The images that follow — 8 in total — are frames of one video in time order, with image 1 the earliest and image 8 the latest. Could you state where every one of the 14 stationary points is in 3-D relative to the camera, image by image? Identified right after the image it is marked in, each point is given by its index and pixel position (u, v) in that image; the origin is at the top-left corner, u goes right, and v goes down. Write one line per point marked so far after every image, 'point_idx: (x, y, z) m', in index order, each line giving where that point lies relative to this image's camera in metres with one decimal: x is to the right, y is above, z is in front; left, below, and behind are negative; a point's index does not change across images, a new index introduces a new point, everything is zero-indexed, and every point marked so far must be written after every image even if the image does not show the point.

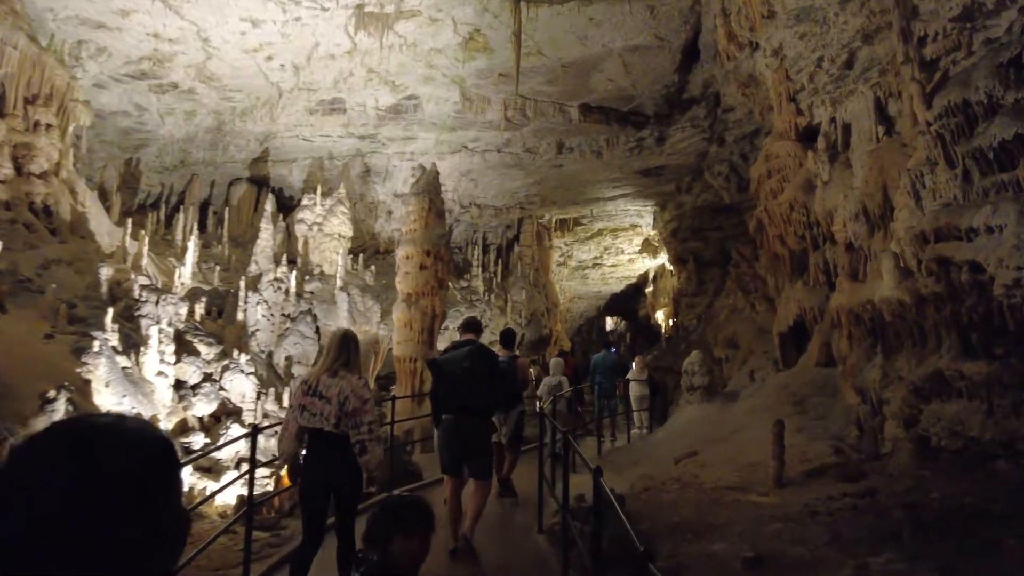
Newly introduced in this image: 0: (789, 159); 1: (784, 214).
0: (+3.6, +1.7, +8.7) m
1: (+3.5, +1.0, +8.6) m
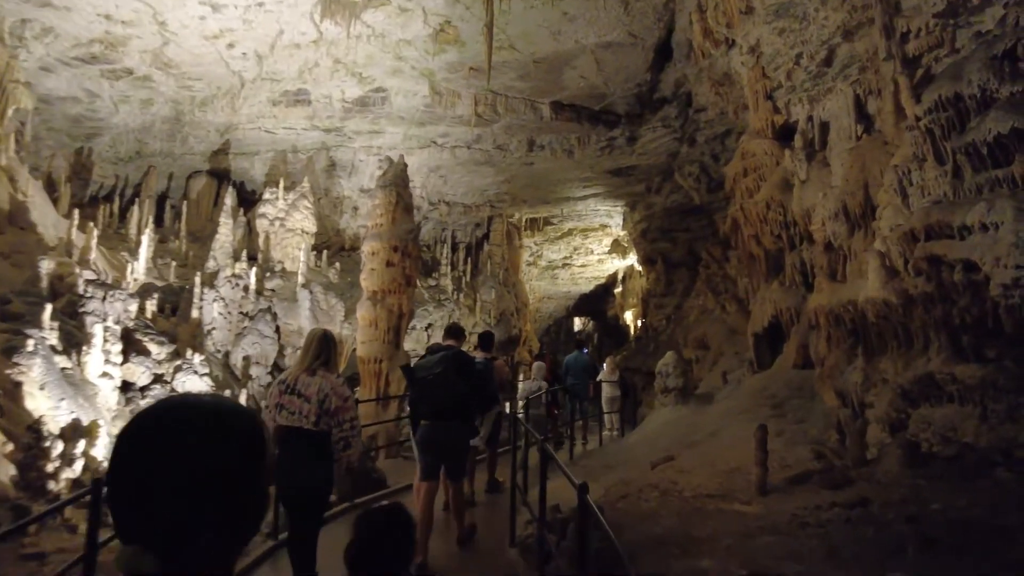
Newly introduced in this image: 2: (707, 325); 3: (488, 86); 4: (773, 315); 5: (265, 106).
0: (+3.3, +1.7, +8.5) m
1: (+3.1, +1.0, +8.4) m
2: (+4.0, -0.8, +14.0) m
3: (-0.5, +4.2, +13.9) m
4: (+3.2, -0.3, +8.2) m
5: (-5.5, +4.0, +14.8) m
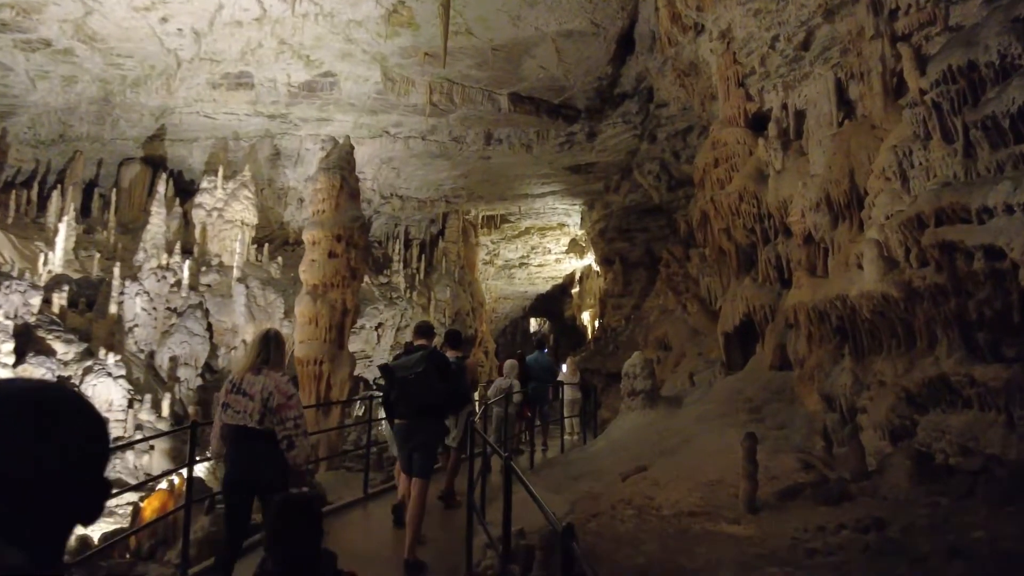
0: (+2.8, +1.7, +8.1) m
1: (+2.6, +1.0, +8.0) m
2: (+3.1, -0.8, +13.5) m
3: (-1.4, +4.2, +13.1) m
4: (+2.7, -0.3, +7.7) m
5: (-6.4, +4.1, +13.7) m
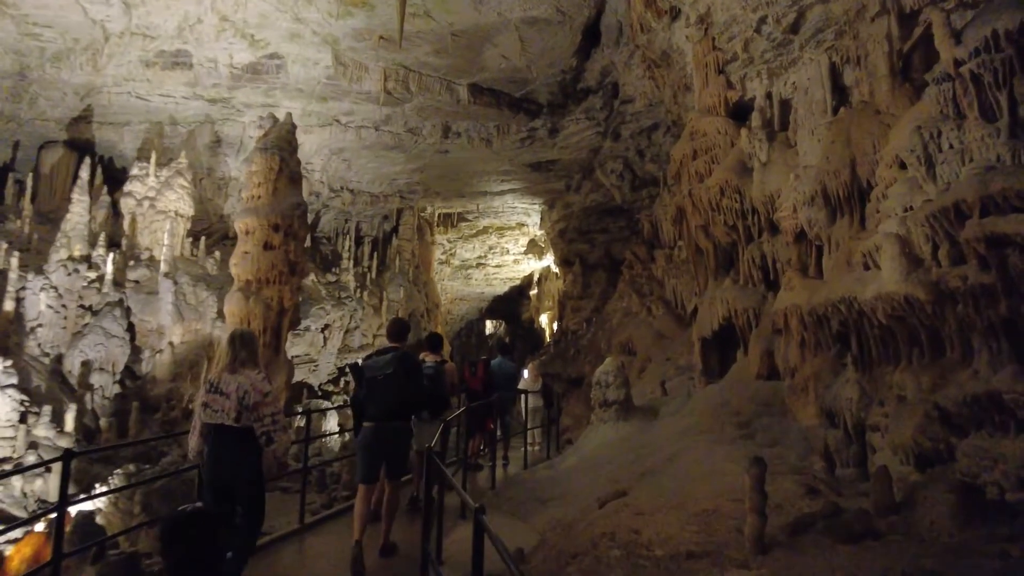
0: (+2.3, +1.7, +7.5) m
1: (+2.2, +1.0, +7.4) m
2: (+2.3, -0.8, +13.0) m
3: (-2.1, +4.2, +12.3) m
4: (+2.3, -0.3, +7.2) m
5: (-7.1, +4.2, +12.5) m
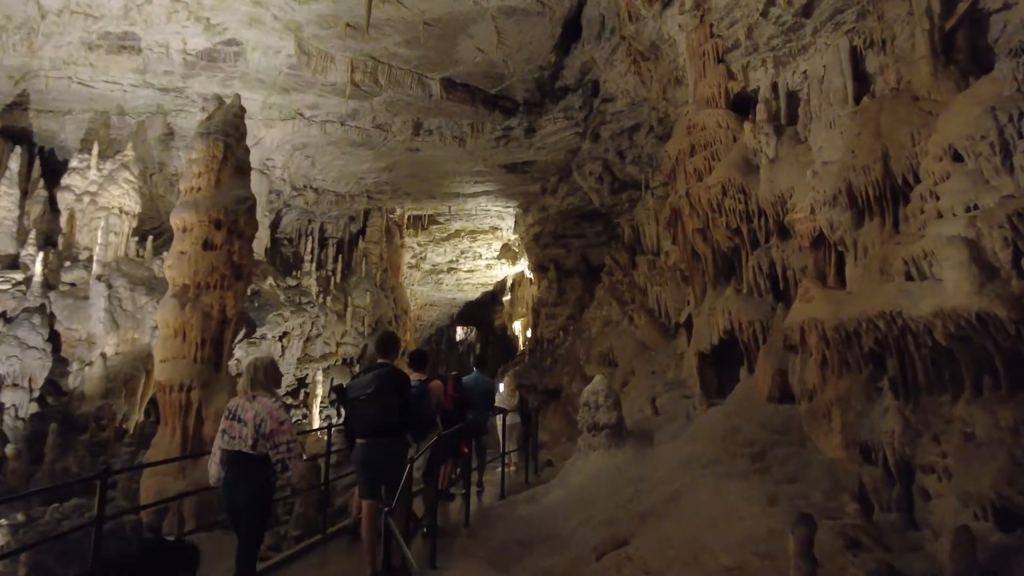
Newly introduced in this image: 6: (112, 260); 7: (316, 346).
0: (+2.1, +1.6, +6.8) m
1: (+2.0, +0.9, +6.7) m
2: (+1.8, -0.9, +12.2) m
3: (-2.5, +4.1, +11.4) m
4: (+2.1, -0.4, +6.4) m
5: (-7.5, +4.1, +11.4) m
6: (-6.7, +0.5, +11.1) m
7: (-4.2, -1.3, +14.4) m
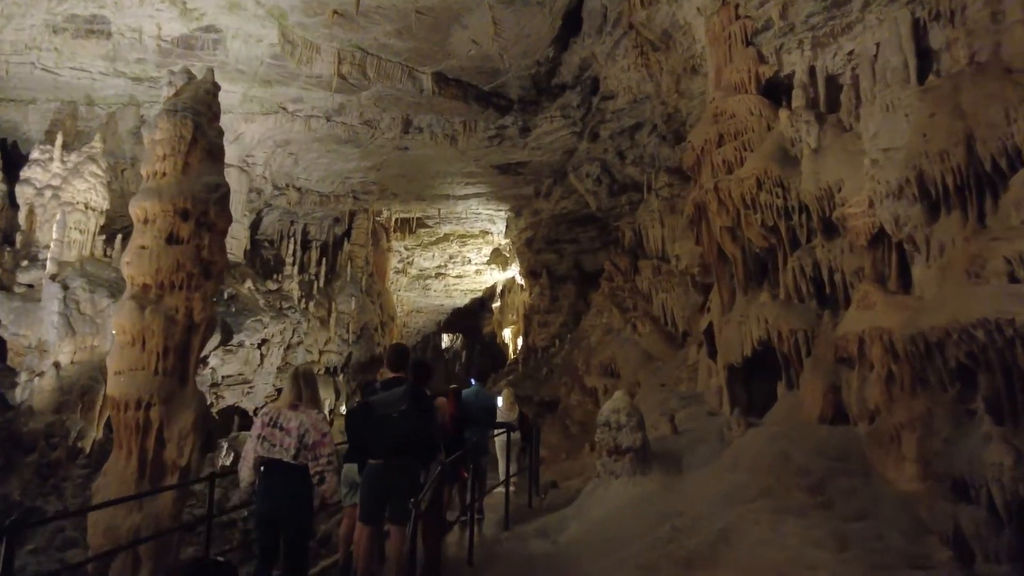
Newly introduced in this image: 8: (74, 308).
0: (+2.2, +1.6, +6.1) m
1: (+2.1, +0.8, +6.0) m
2: (+1.8, -1.0, +11.5) m
3: (-2.5, +4.1, +10.6) m
4: (+2.2, -0.4, +5.7) m
5: (-7.5, +4.1, +10.5) m
6: (-6.7, +0.4, +10.2) m
7: (-4.4, -1.4, +13.5) m
8: (-5.9, -0.3, +9.0) m
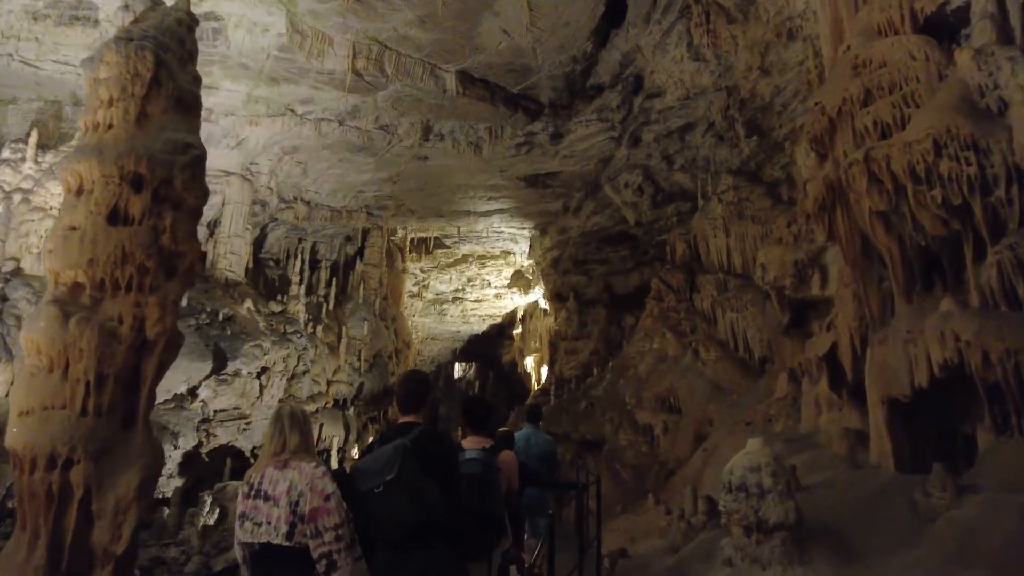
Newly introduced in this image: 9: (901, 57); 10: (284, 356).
0: (+2.7, +1.5, +4.5) m
1: (+2.6, +0.8, +4.4) m
2: (+2.4, -1.3, +9.8) m
3: (-1.9, +3.8, +9.2) m
4: (+2.7, -0.5, +4.1) m
5: (-7.0, +3.8, +9.2) m
6: (-6.2, +0.2, +8.7) m
7: (-3.7, -1.7, +11.9) m
8: (-5.4, -0.4, +7.5) m
9: (+2.7, +1.6, +4.5) m
10: (-4.0, -1.2, +11.7) m
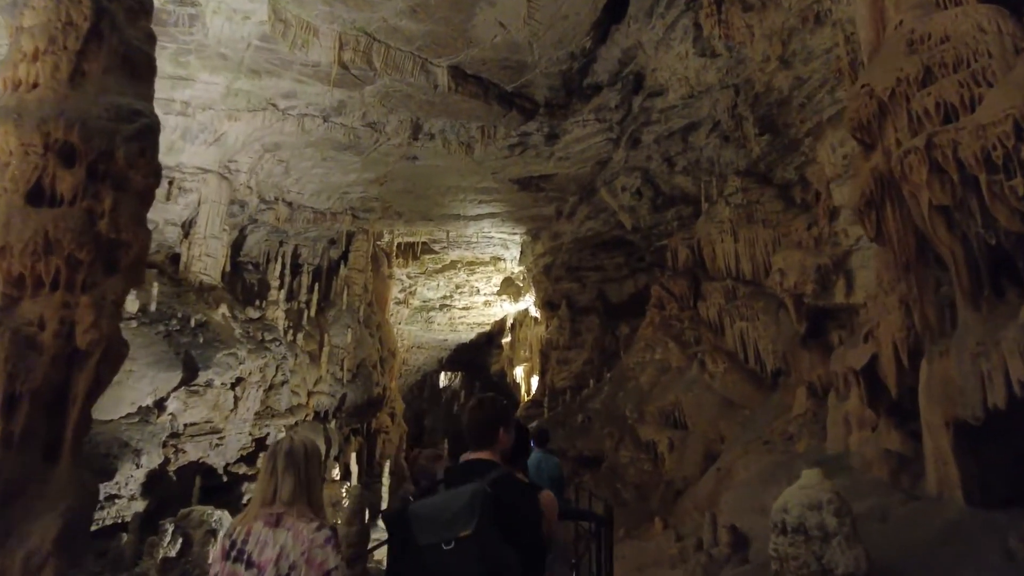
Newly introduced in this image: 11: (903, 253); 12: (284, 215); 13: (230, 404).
0: (+2.8, +1.5, +4.0) m
1: (+2.7, +0.8, +3.8) m
2: (+2.3, -1.4, +9.2) m
3: (-1.9, +3.8, +8.6) m
4: (+2.8, -0.5, +3.5) m
5: (-7.0, +3.8, +8.4) m
6: (-6.2, +0.2, +7.9) m
7: (-3.8, -1.8, +11.1) m
8: (-5.4, -0.4, +6.7) m
9: (+2.7, +1.5, +4.0) m
10: (-4.1, -1.3, +11.0) m
11: (+2.6, +0.2, +4.7) m
12: (-4.3, +1.4, +12.6) m
13: (-4.5, -1.8, +10.7) m
